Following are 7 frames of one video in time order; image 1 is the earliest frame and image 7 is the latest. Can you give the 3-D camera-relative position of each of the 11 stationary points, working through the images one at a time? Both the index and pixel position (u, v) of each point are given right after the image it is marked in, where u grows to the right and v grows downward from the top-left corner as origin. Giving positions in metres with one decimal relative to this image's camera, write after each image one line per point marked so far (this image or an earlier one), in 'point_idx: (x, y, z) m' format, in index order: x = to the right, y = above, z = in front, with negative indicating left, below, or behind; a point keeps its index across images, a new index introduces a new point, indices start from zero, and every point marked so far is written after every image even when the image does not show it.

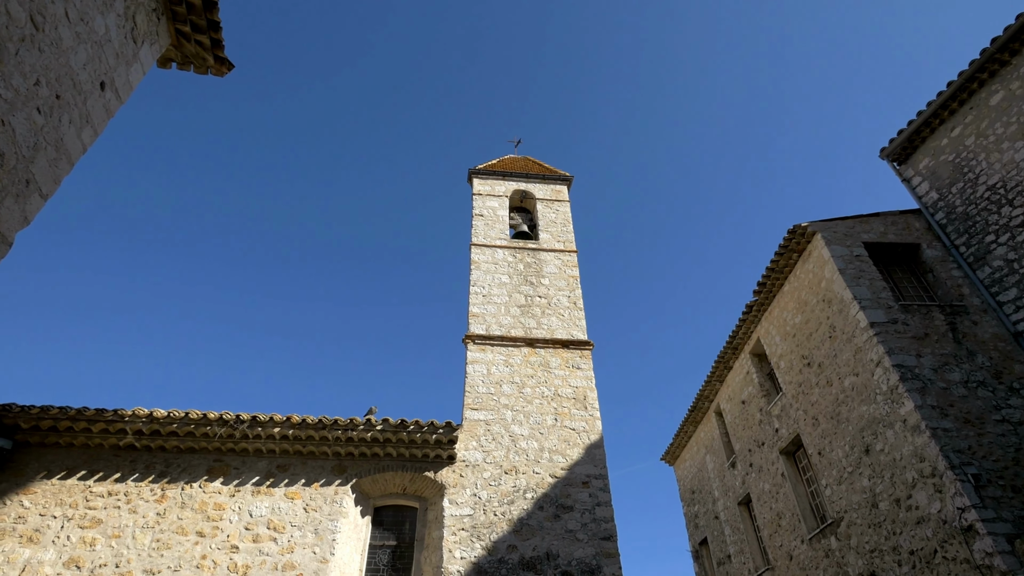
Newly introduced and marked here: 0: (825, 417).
0: (+5.1, -2.1, +9.5) m
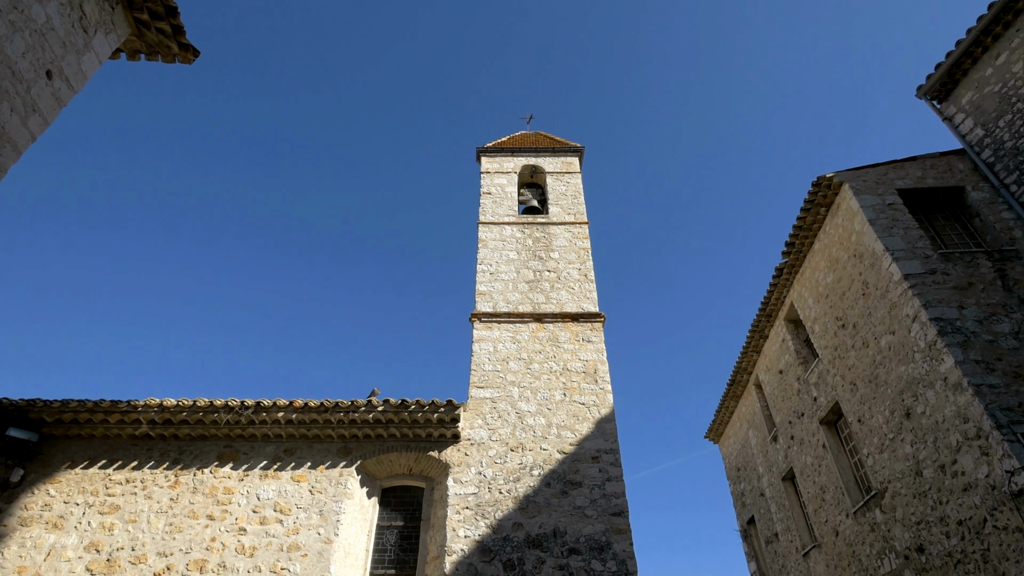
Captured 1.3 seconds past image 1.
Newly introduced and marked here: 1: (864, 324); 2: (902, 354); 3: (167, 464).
0: (+5.3, -1.4, +8.8) m
1: (+5.2, -0.5, +8.7) m
2: (+5.3, -0.9, +7.9) m
3: (-4.3, -2.2, +7.4) m
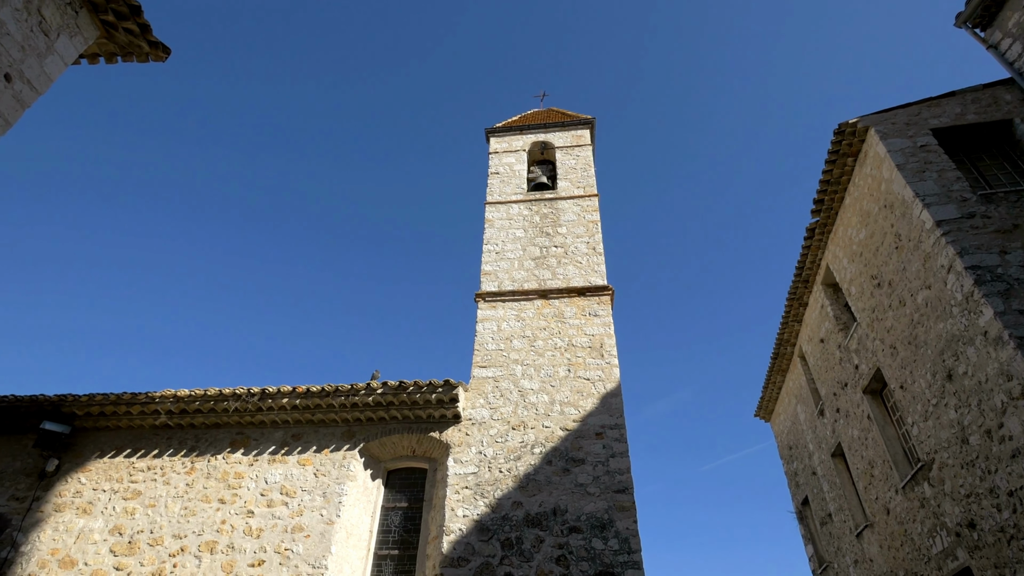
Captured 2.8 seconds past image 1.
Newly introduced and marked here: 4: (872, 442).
0: (+5.4, -0.8, +8.0) m
1: (+5.2, +0.1, +7.9) m
2: (+5.2, -0.3, +7.1) m
3: (-4.3, -2.2, +7.7) m
4: (+5.7, -2.5, +9.3) m
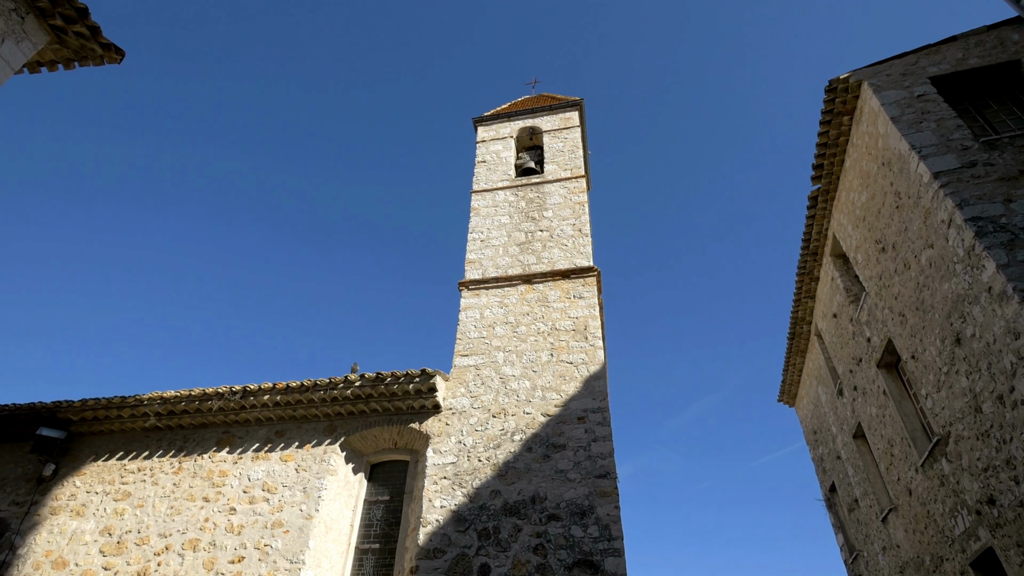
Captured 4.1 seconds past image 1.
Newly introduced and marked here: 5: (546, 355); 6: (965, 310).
0: (+5.1, -0.3, +7.5) m
1: (+4.9, +0.6, +7.4) m
2: (+4.8, +0.2, +6.6) m
3: (-4.5, -2.2, +7.8) m
4: (+5.6, -2.0, +8.7) m
5: (+0.4, -0.9, +7.7) m
6: (+4.9, -0.2, +6.3) m
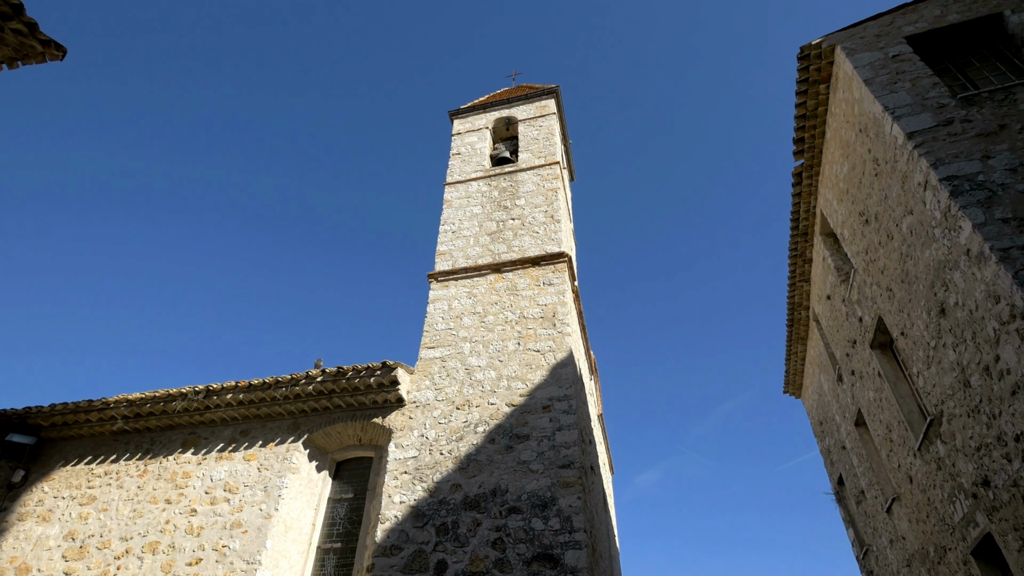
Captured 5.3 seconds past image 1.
0: (+4.6, +0.1, +7.0) m
1: (+4.4, +0.9, +7.0) m
2: (+4.3, +0.5, +6.2) m
3: (-4.9, -2.2, +7.7) m
4: (+5.3, -1.6, +8.2) m
5: (0.0, -0.7, +7.4) m
6: (+4.4, +0.1, +5.9) m
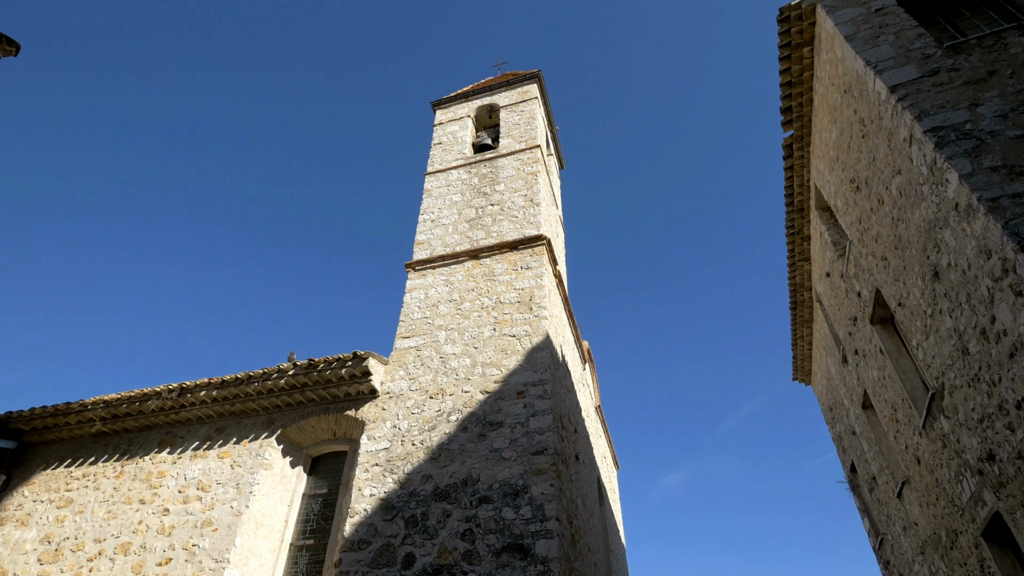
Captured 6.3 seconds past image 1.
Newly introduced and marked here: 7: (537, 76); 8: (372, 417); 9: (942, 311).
0: (+4.3, +0.4, +6.6) m
1: (+4.0, +1.3, +6.6) m
2: (+3.9, +0.9, +5.8) m
3: (-5.1, -2.2, +7.6) m
4: (+5.0, -1.2, +7.8) m
5: (-0.3, -0.5, +7.1) m
6: (+4.0, +0.5, +5.5) m
7: (+0.4, +3.8, +10.5) m
8: (-1.6, -1.5, +6.8) m
9: (+4.2, -0.2, +5.8) m
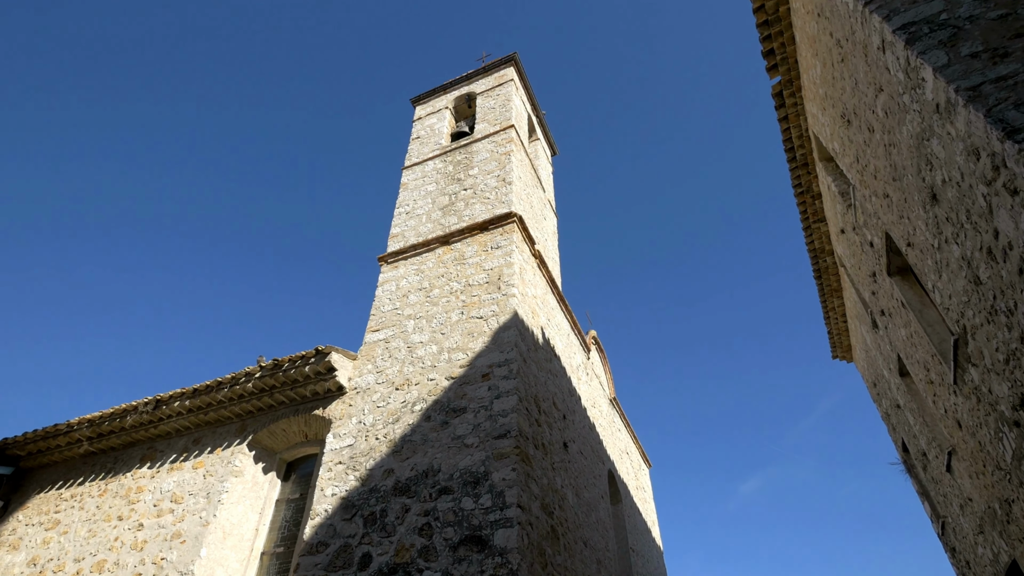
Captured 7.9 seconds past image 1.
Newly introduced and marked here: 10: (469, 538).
0: (+3.8, +1.0, +5.8) m
1: (+3.5, +1.9, +5.8) m
2: (+3.3, +1.5, +5.0) m
3: (-5.2, -2.4, +7.5) m
4: (+4.7, -0.6, +6.9) m
5: (-0.6, -0.3, +6.7) m
6: (+3.4, +1.1, +4.7) m
7: (0.0, +3.9, +10.1) m
8: (-1.9, -1.4, +6.4) m
9: (+3.7, +0.4, +5.0) m
10: (-0.4, -2.1, +4.9) m
